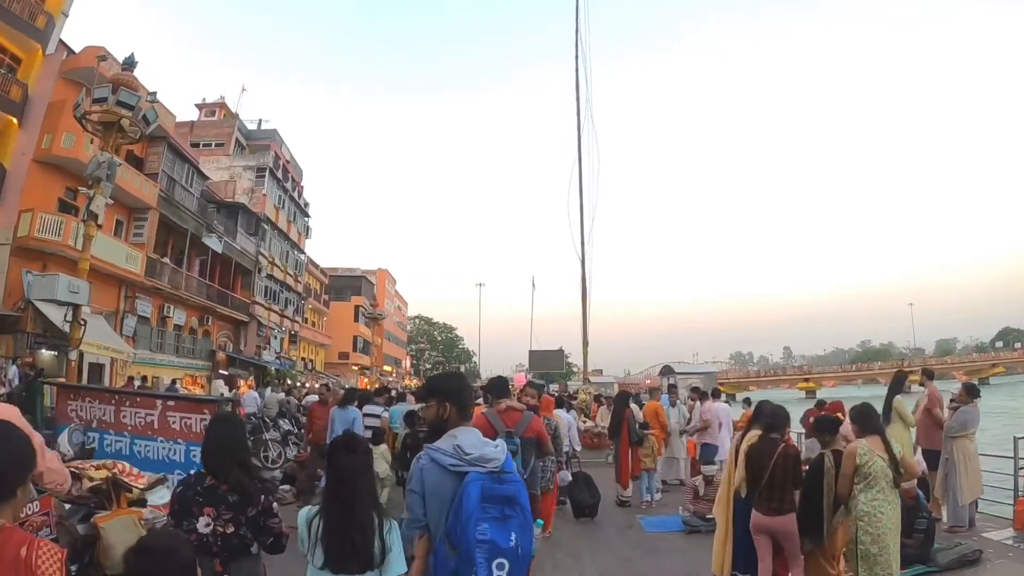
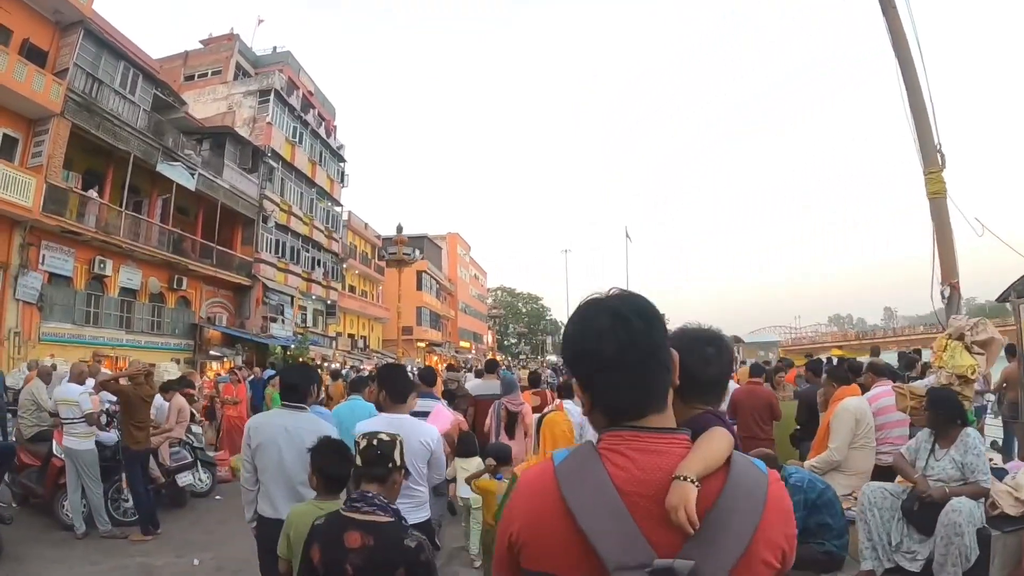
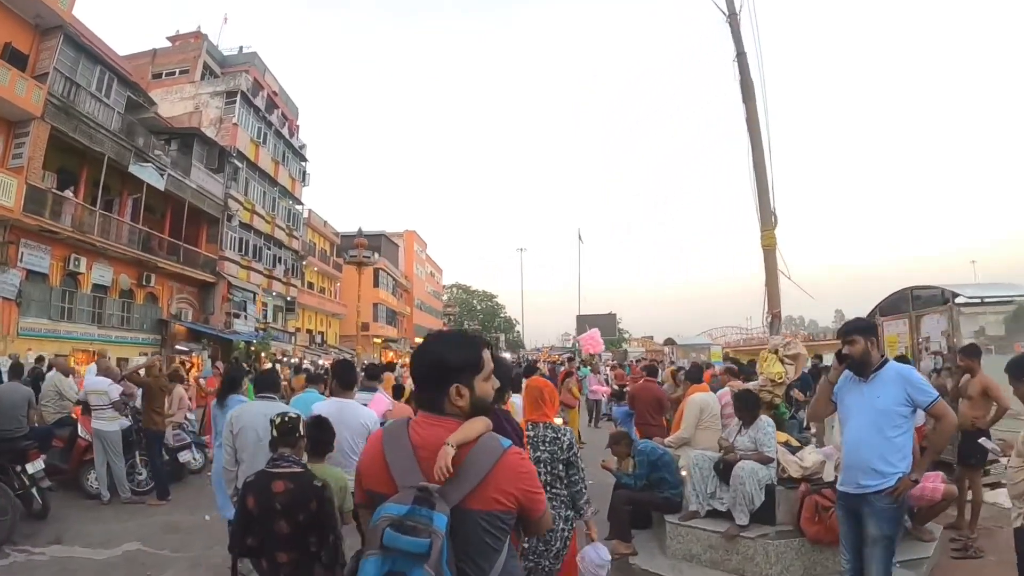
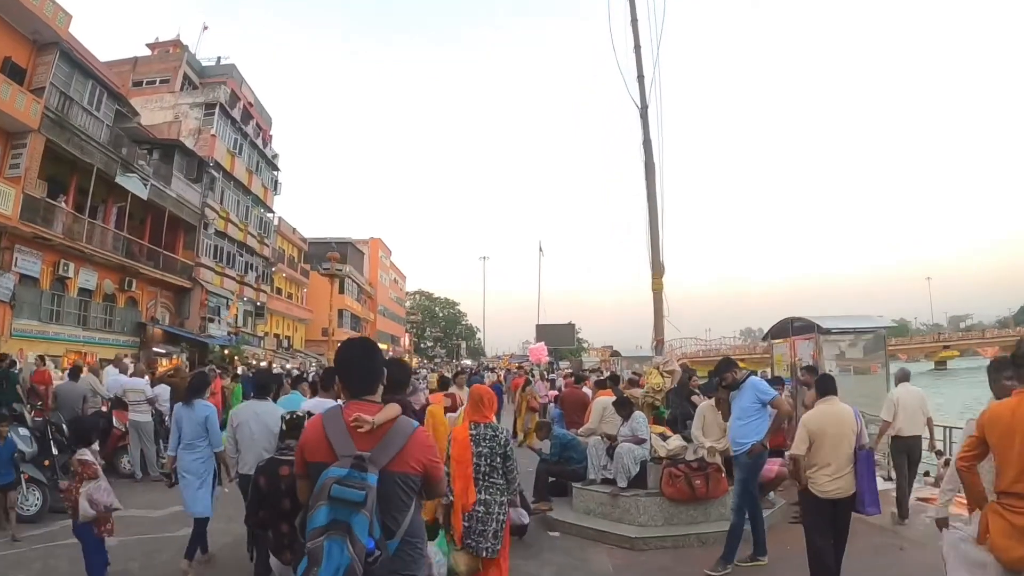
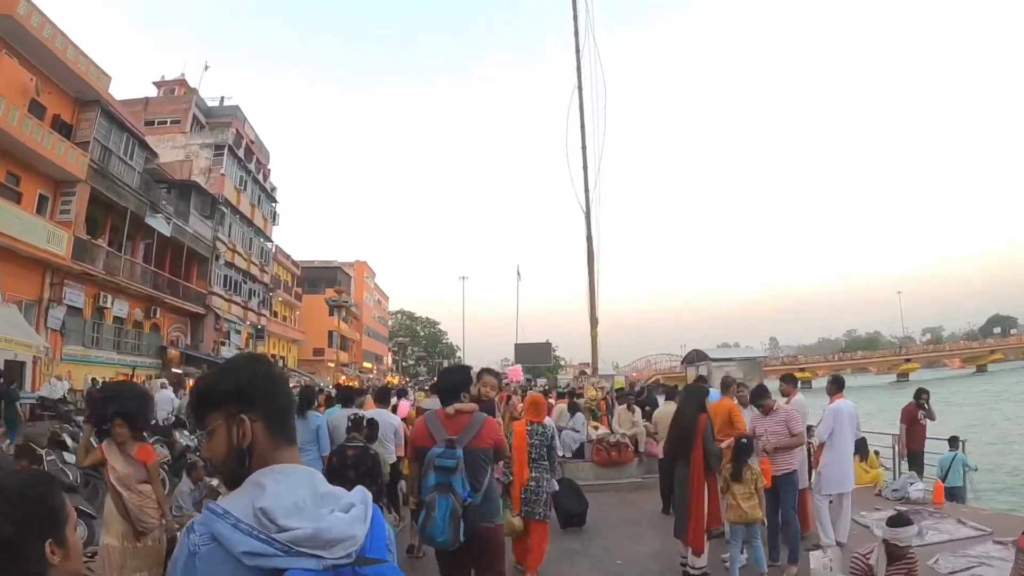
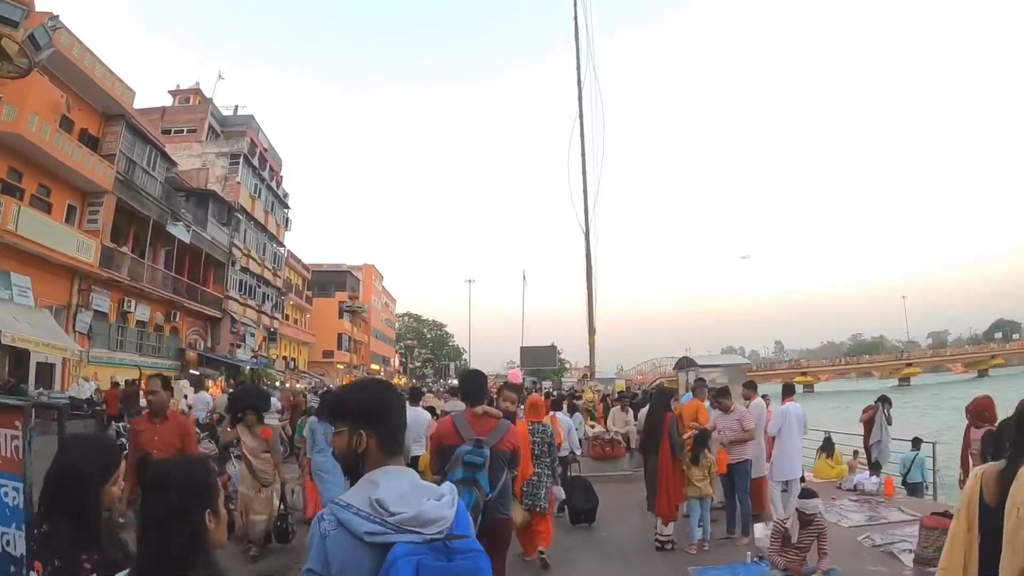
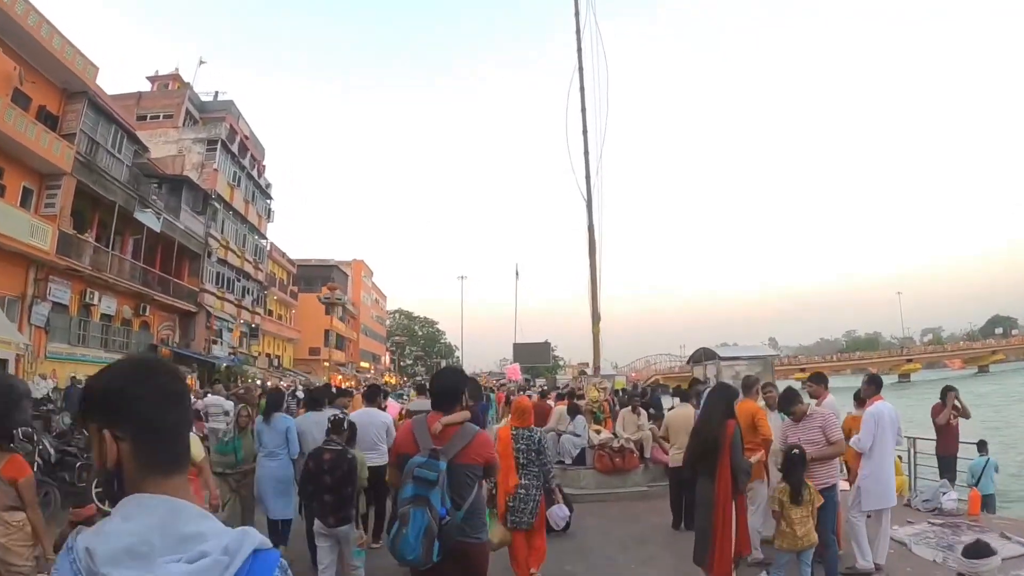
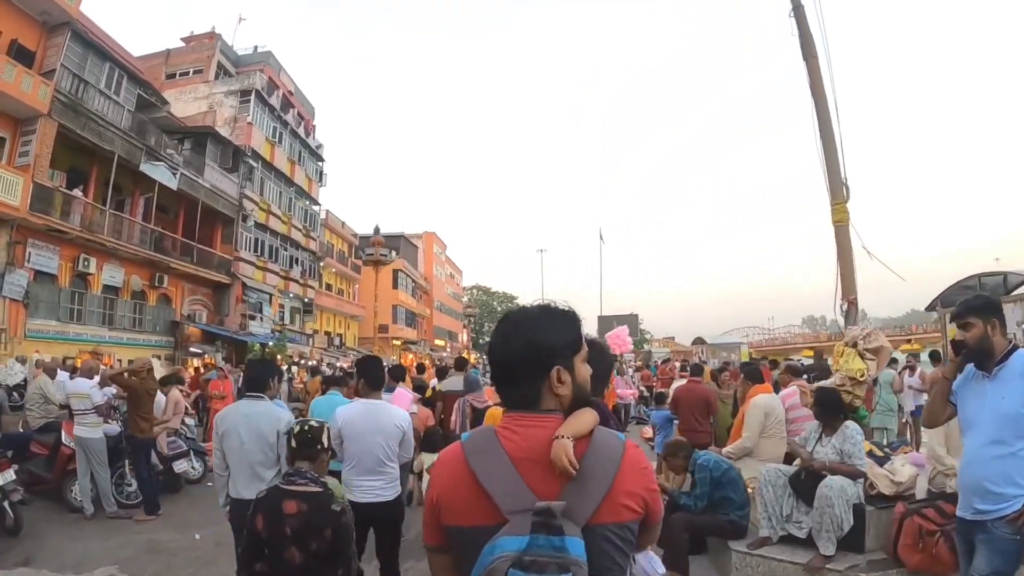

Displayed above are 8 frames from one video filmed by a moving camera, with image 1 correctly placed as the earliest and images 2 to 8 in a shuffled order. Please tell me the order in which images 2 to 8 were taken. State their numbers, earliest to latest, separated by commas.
6, 5, 7, 4, 3, 8, 2
